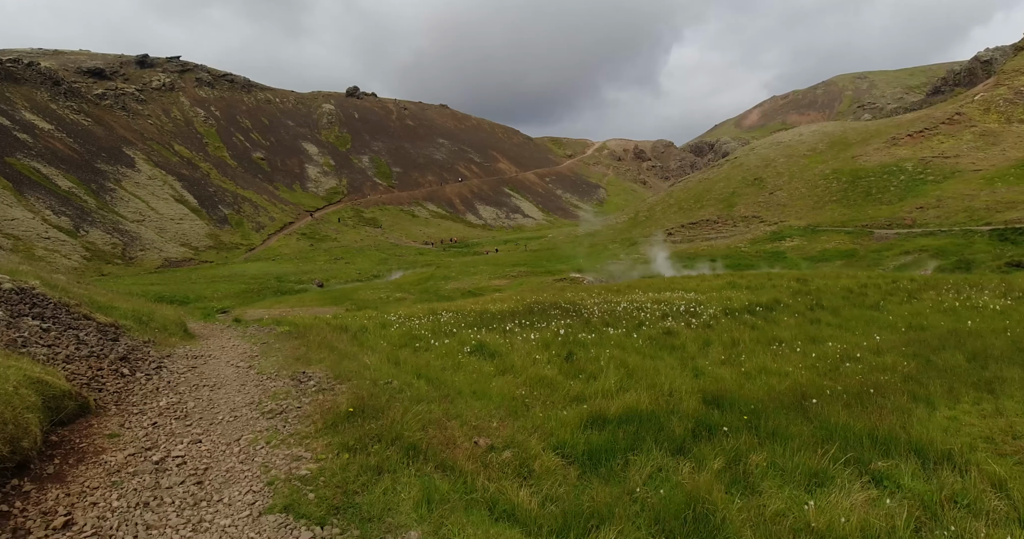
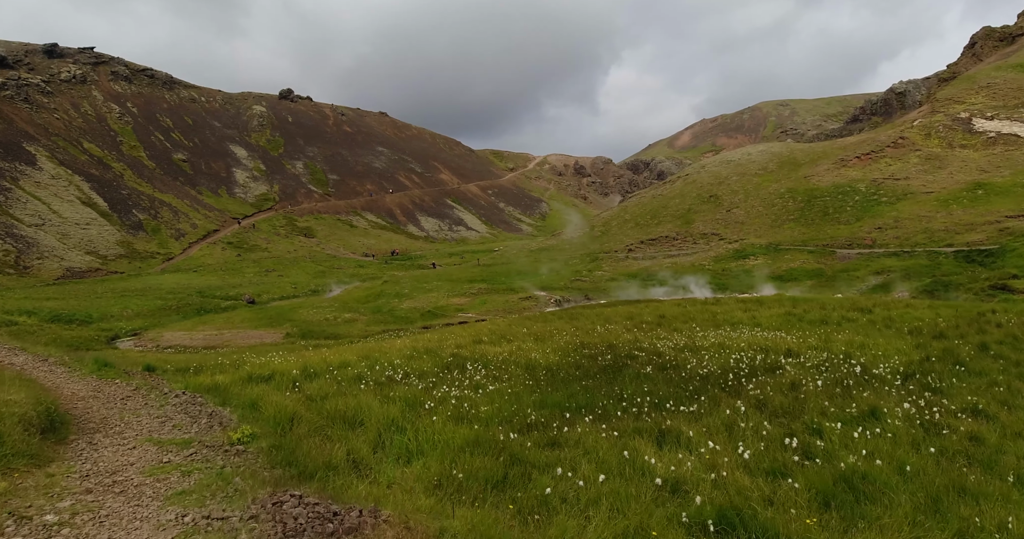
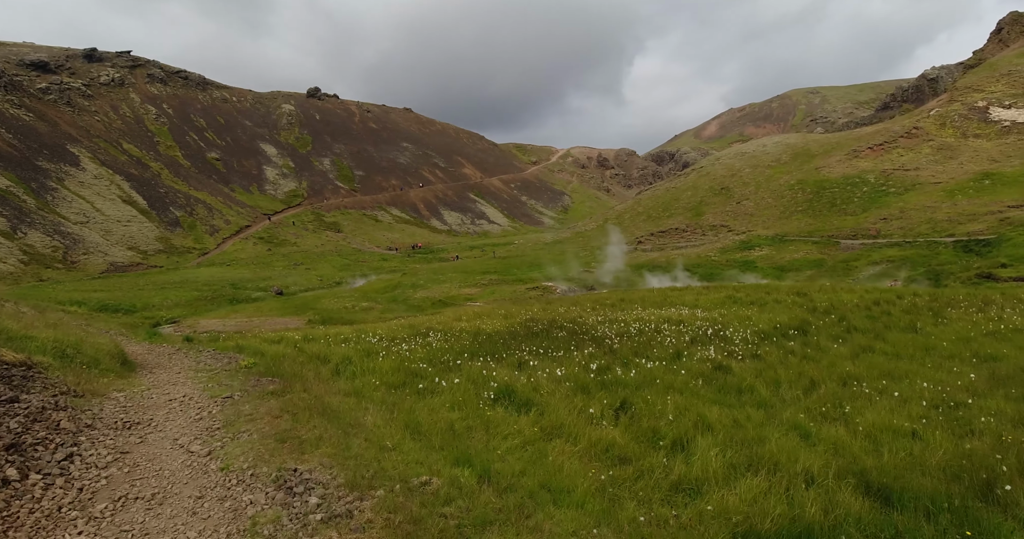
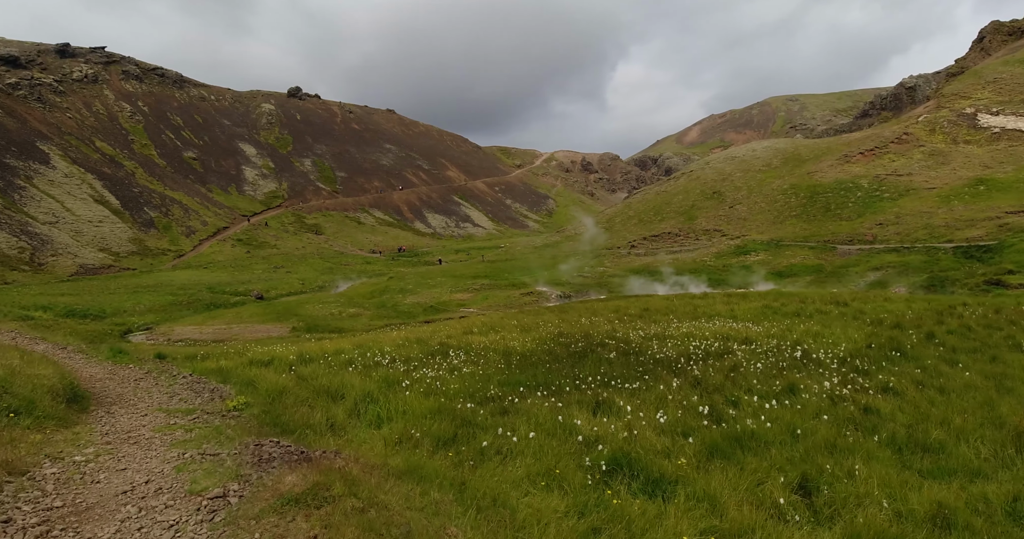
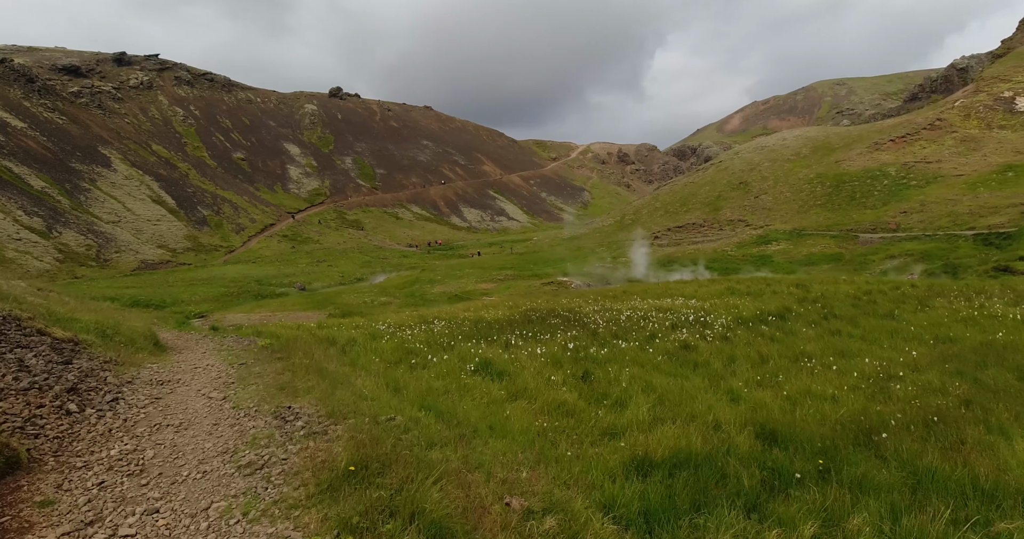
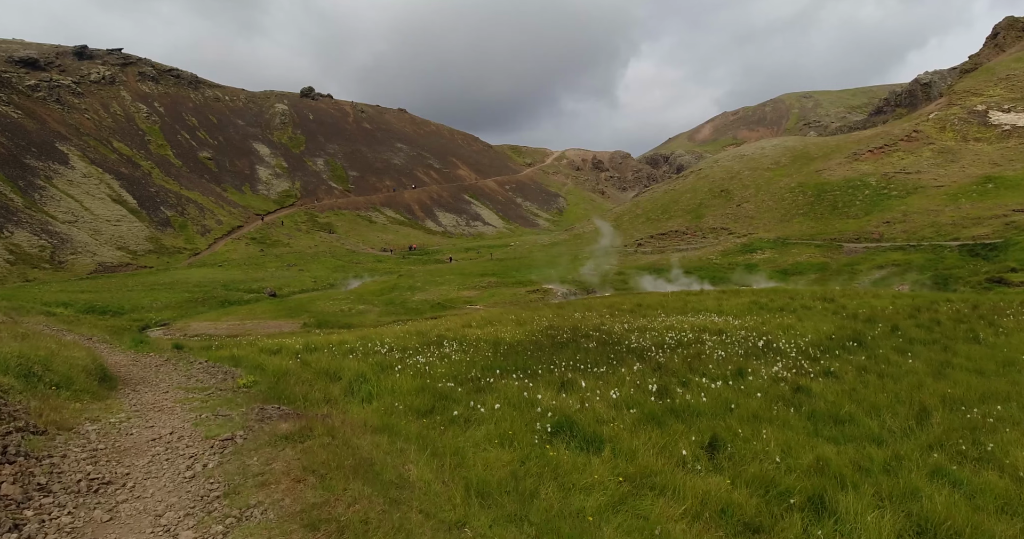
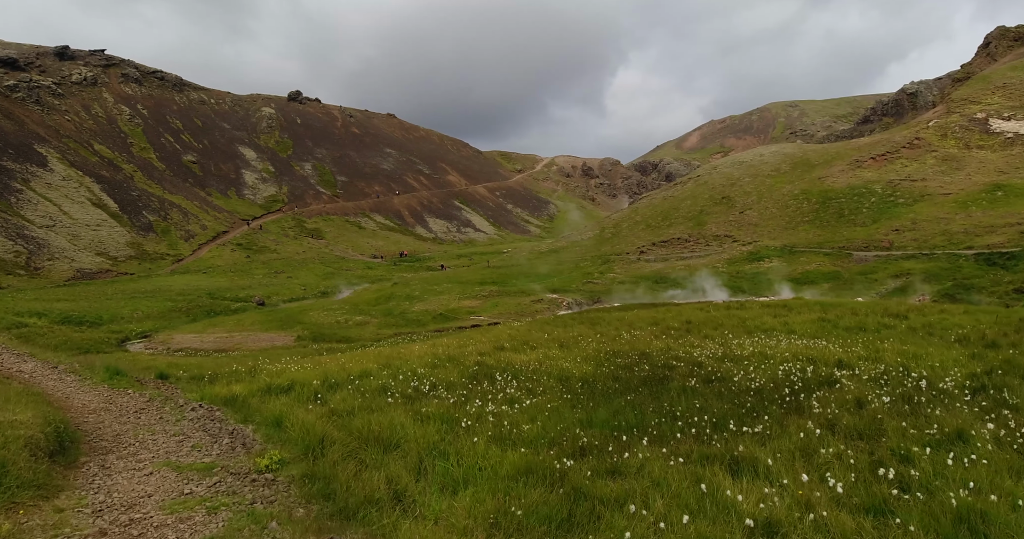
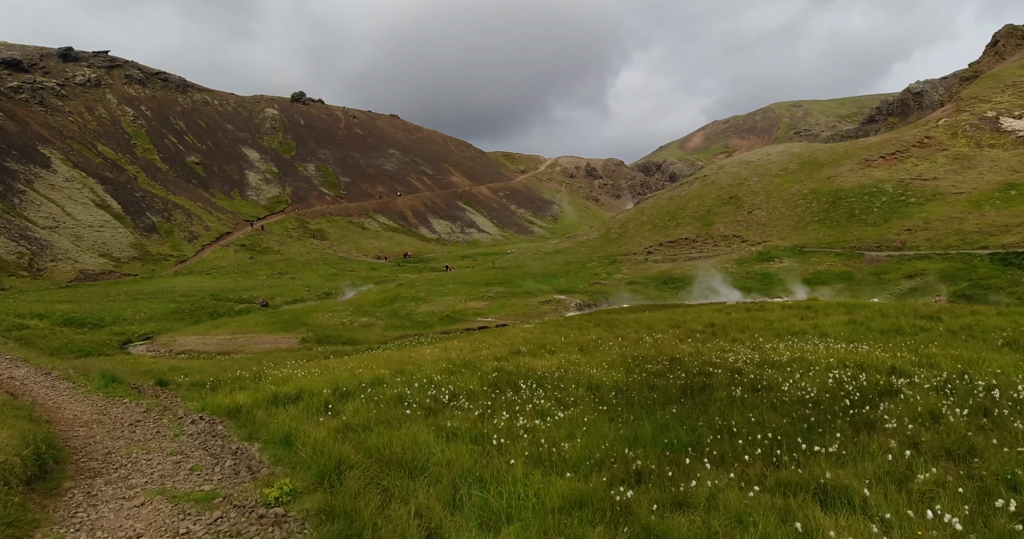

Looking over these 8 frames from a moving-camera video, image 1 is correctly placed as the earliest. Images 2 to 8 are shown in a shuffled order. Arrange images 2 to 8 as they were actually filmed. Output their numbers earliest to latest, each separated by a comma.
5, 3, 6, 4, 2, 7, 8
